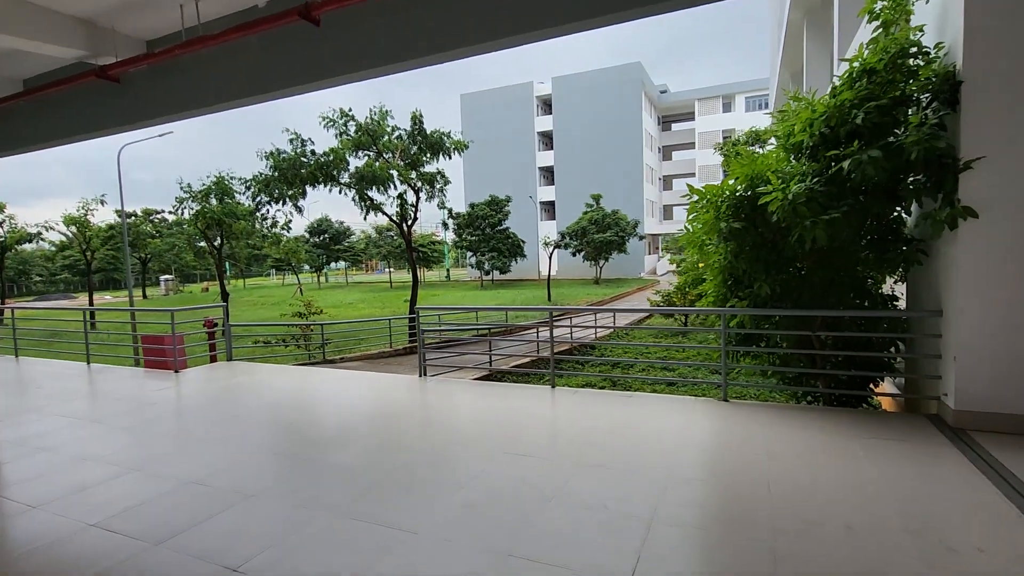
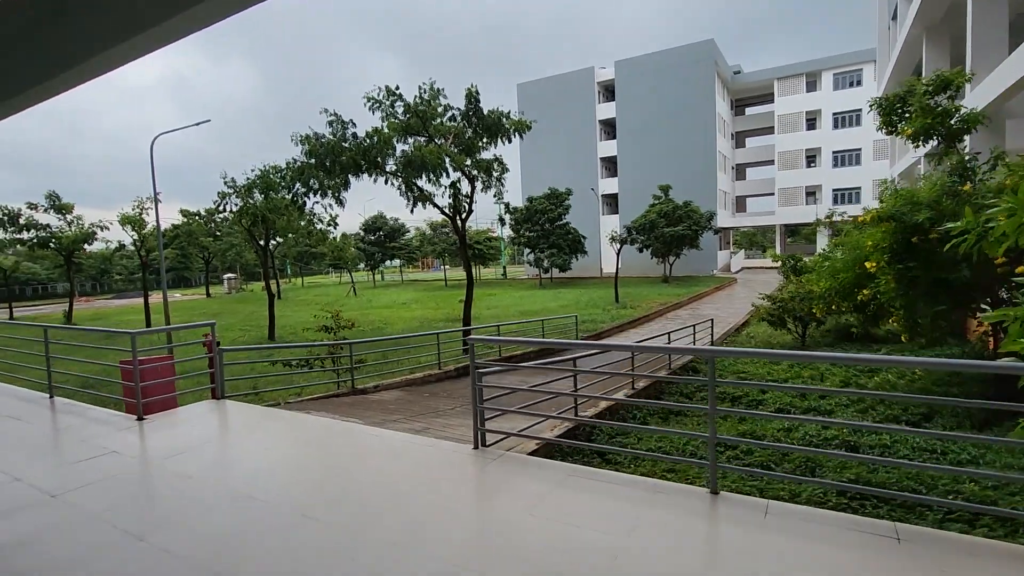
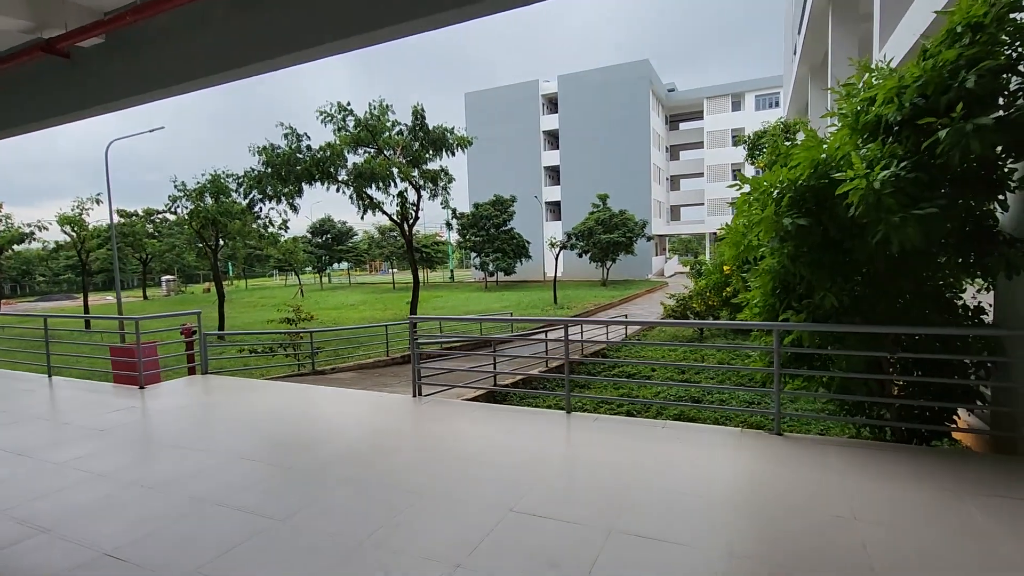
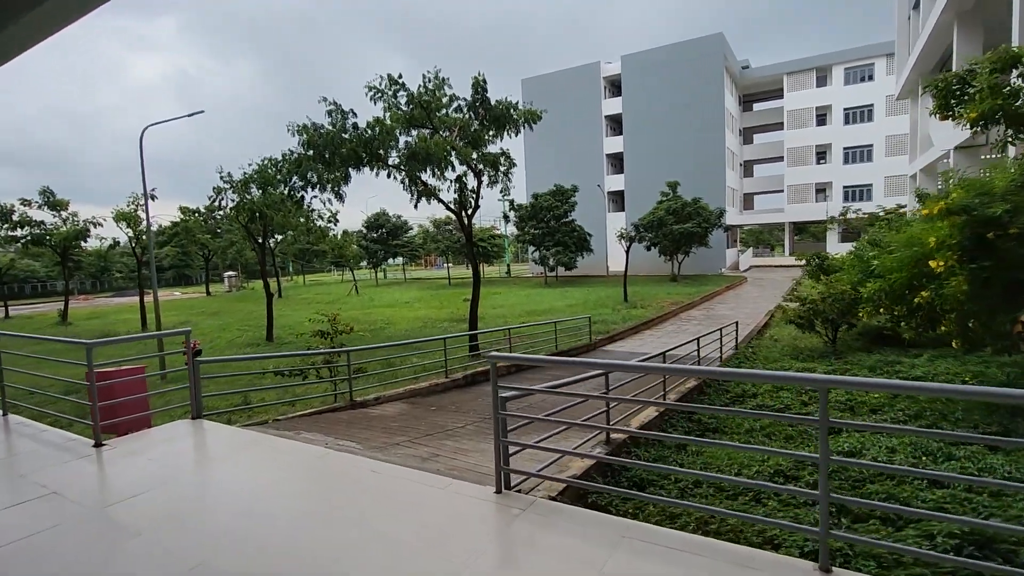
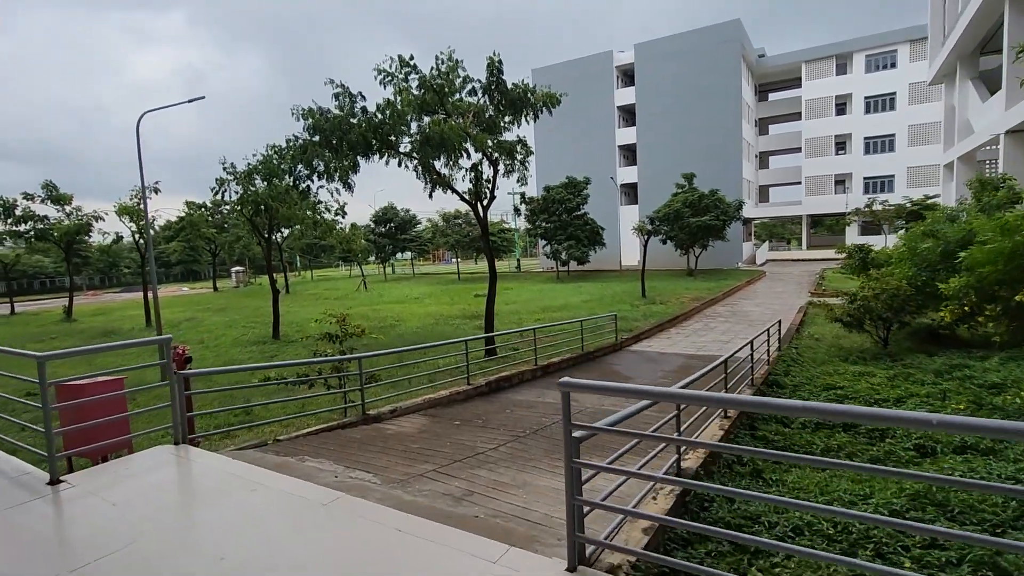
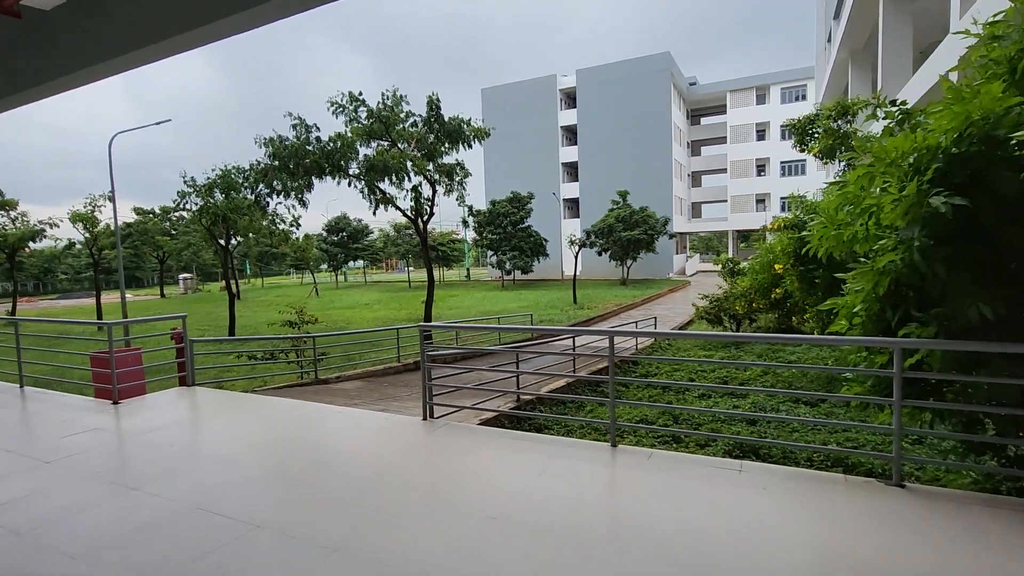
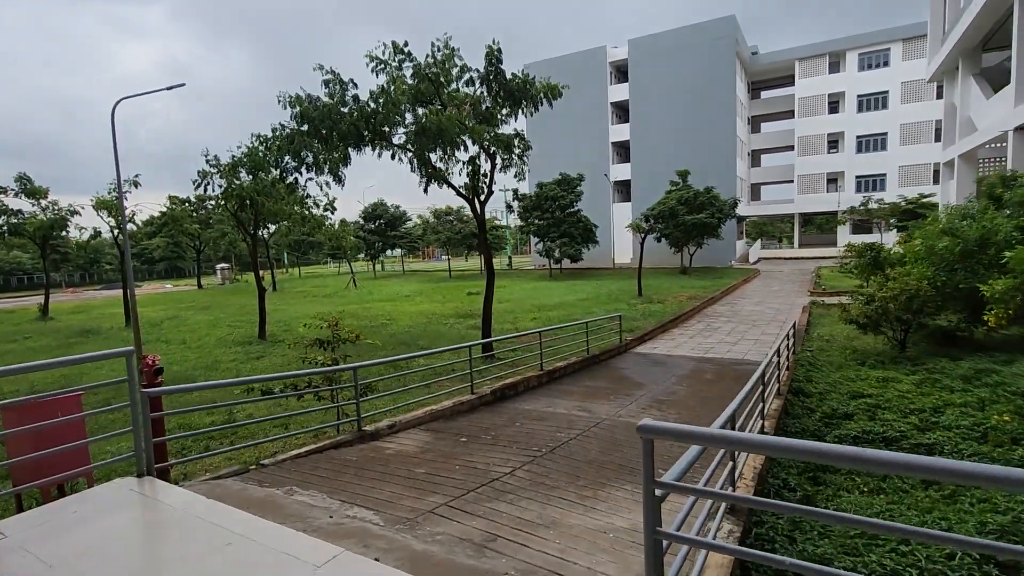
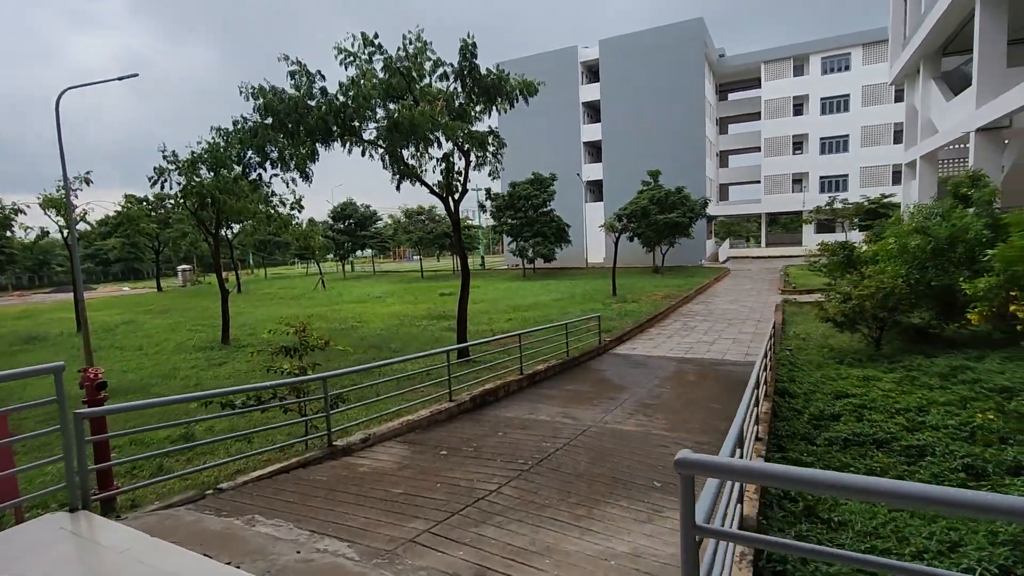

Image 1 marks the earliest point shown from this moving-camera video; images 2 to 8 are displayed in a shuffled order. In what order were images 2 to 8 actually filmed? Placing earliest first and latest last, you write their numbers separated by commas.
3, 6, 2, 4, 5, 7, 8
